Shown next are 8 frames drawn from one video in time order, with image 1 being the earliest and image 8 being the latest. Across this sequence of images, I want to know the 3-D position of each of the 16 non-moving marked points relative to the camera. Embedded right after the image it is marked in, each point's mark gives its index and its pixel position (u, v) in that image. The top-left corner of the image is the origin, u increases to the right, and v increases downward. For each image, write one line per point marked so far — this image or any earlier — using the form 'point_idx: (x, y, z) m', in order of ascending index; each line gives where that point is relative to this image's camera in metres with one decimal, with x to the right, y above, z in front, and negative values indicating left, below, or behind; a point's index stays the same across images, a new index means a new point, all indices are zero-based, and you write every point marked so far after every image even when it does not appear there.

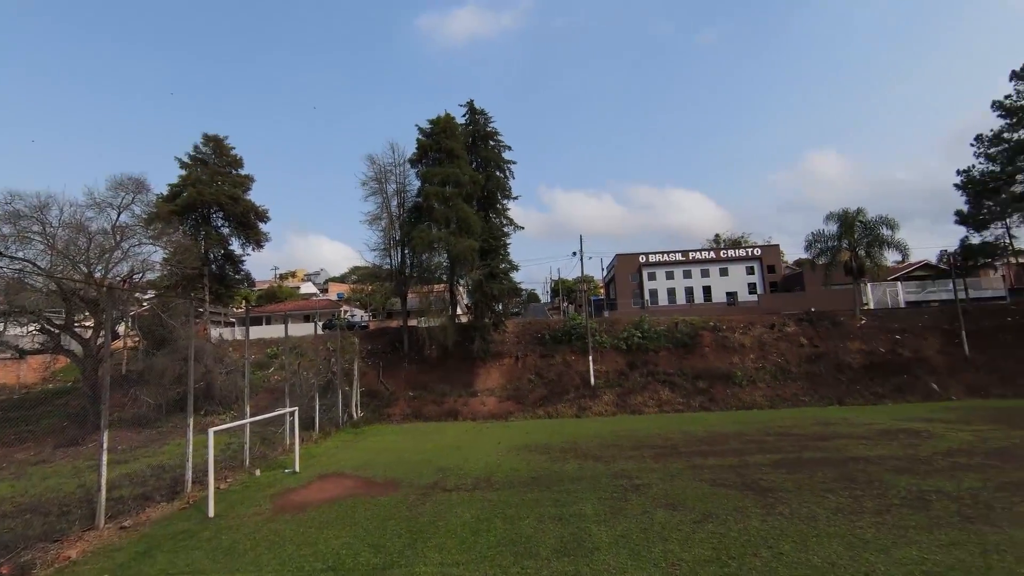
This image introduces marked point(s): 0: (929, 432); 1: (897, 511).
0: (+10.9, -3.8, +13.4) m
1: (+5.4, -3.2, +7.2) m
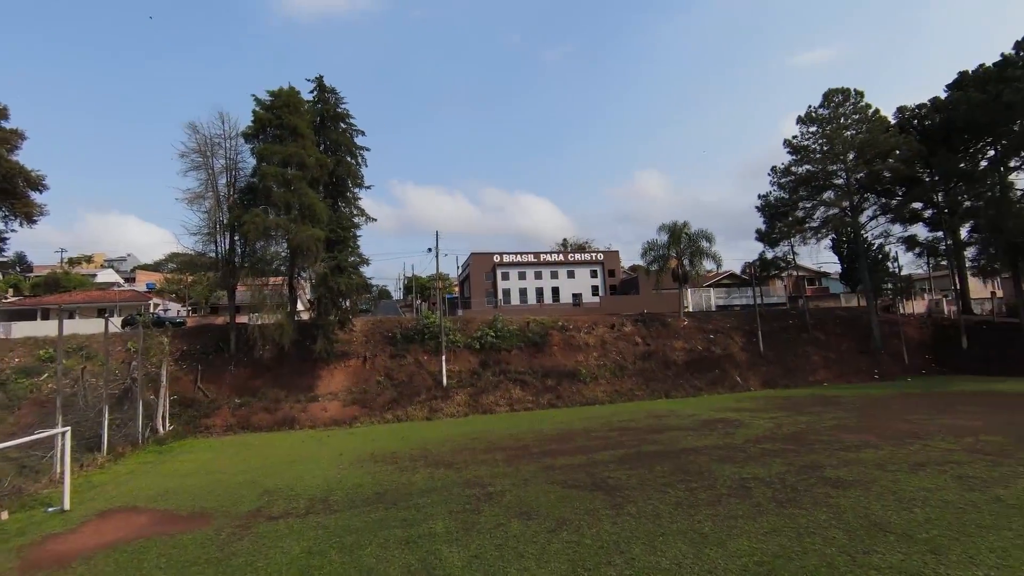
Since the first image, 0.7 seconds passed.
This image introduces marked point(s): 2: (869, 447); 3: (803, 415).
0: (+6.7, -4.0, +15.2) m
1: (+3.2, -3.2, +7.8) m
2: (+7.6, -3.4, +10.9) m
3: (+9.0, -3.9, +15.7) m
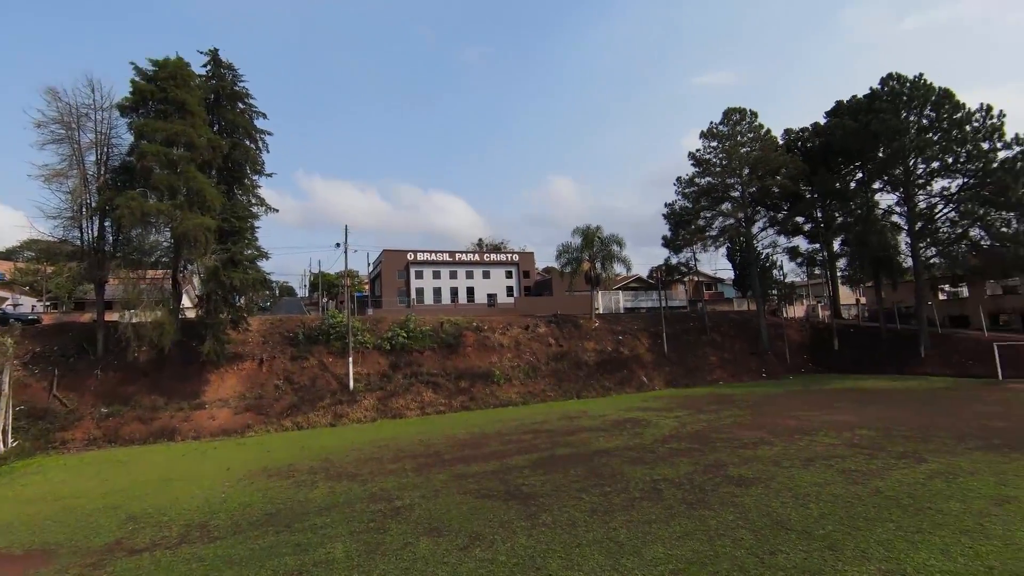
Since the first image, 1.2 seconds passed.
0: (+4.1, -4.1, +15.7) m
1: (+1.9, -3.3, +7.7) m
2: (+5.7, -3.5, +11.5) m
3: (+6.2, -4.1, +16.5) m
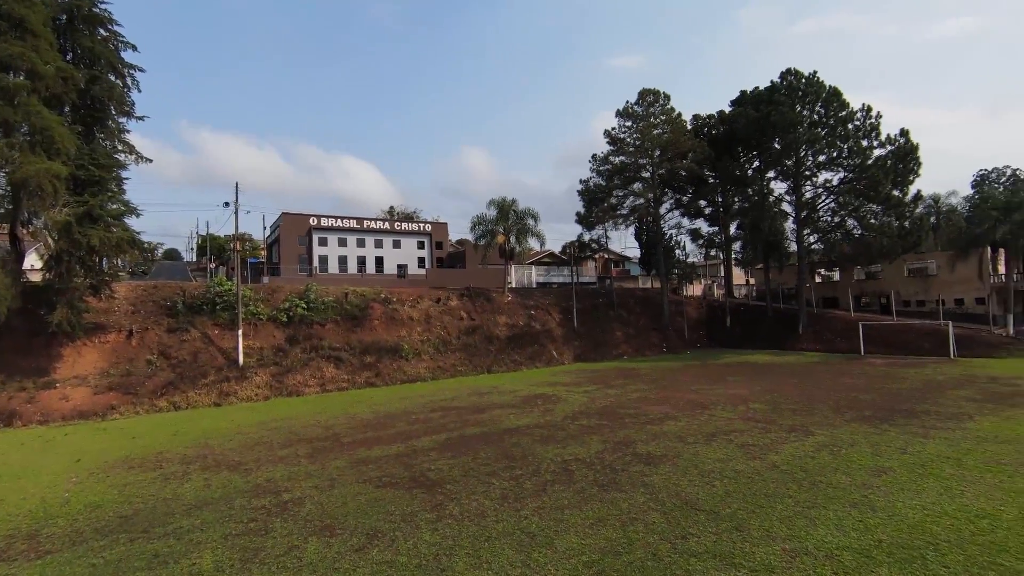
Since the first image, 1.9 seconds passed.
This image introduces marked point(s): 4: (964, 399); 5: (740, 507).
0: (+1.4, -3.3, +15.6) m
1: (+0.6, -2.9, +7.4) m
2: (+3.6, -3.0, +11.8) m
3: (+3.3, -3.3, +16.9) m
4: (+11.5, -2.8, +13.0) m
5: (+2.9, -2.8, +6.5) m
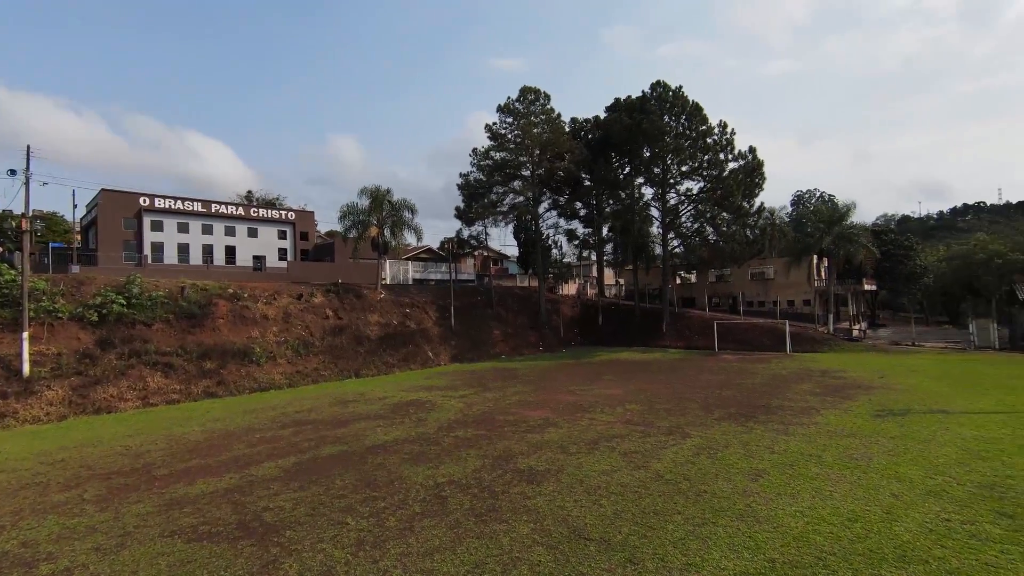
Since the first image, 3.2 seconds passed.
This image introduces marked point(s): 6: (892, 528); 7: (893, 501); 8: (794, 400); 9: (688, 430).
0: (-2.3, -3.2, +14.4) m
1: (-1.1, -2.9, +6.2) m
2: (+0.8, -3.0, +11.2) m
3: (-0.7, -3.2, +16.0) m
4: (+8.2, -2.9, +14.2) m
5: (+1.4, -2.8, +5.9) m
6: (+4.4, -2.8, +6.0) m
7: (+5.0, -2.8, +6.7) m
8: (+7.3, -2.9, +13.2) m
9: (+3.5, -2.9, +10.2) m
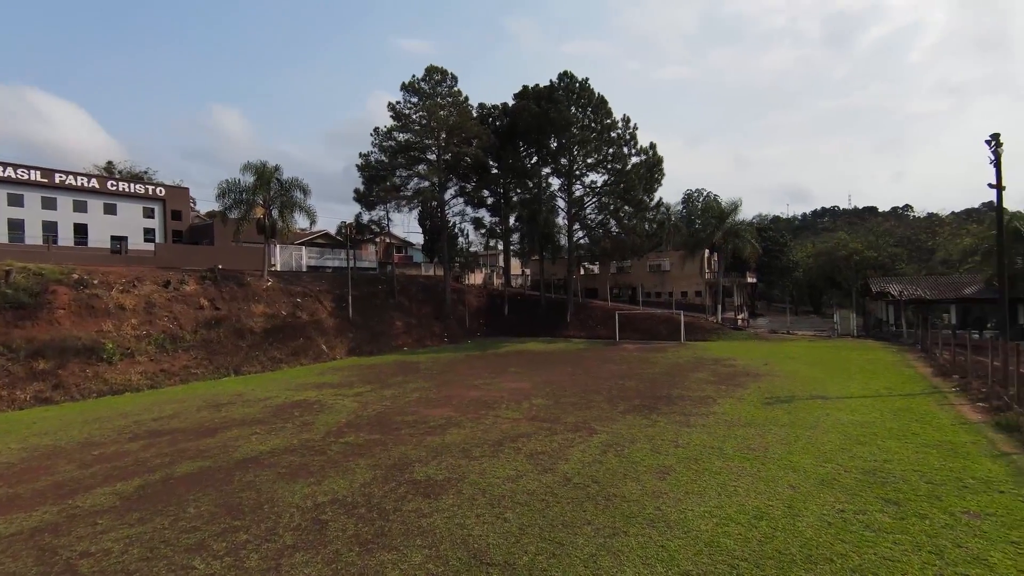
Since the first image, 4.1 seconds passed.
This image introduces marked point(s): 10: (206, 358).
0: (-4.9, -2.9, +12.9) m
1: (-2.2, -2.8, +5.1) m
2: (-1.2, -2.8, +10.4) m
3: (-3.6, -2.9, +14.9) m
4: (+5.5, -2.7, +14.6) m
5: (+0.3, -2.7, +5.3) m
6: (+3.3, -2.7, +5.9) m
7: (+3.7, -2.7, +6.7) m
8: (+4.8, -2.7, +13.5) m
9: (+1.6, -2.7, +9.9) m
10: (-11.1, -2.5, +18.5) m
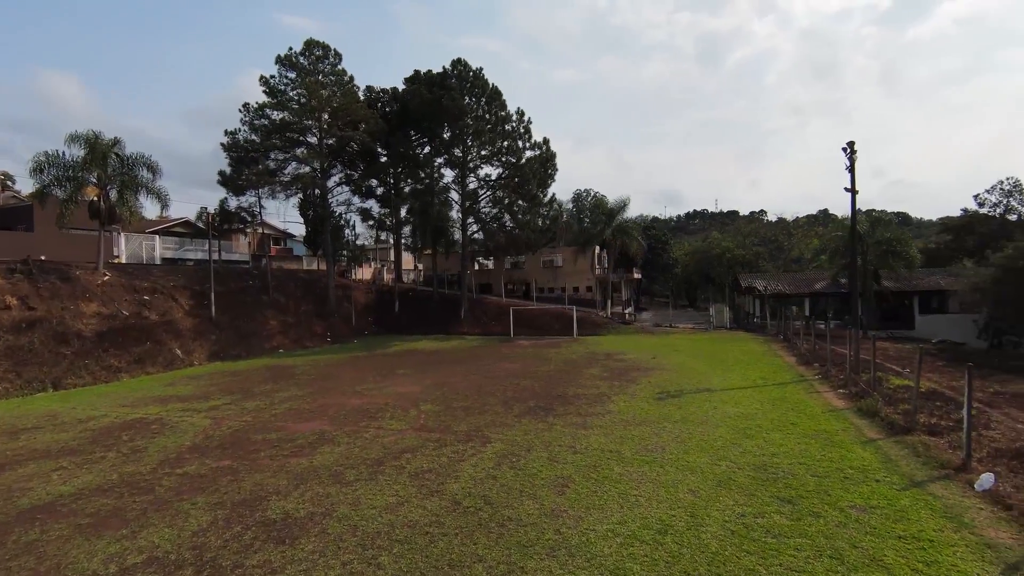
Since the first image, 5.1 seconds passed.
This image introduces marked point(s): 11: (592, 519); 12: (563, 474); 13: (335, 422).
0: (-7.4, -2.8, +10.7) m
1: (-3.2, -2.7, +3.6) m
2: (-3.3, -2.7, +9.0) m
3: (-6.5, -2.8, +12.9) m
4: (+2.4, -2.6, +14.5) m
5: (-0.8, -2.7, +4.3) m
6: (+2.0, -2.7, +5.5) m
7: (+2.3, -2.7, +6.4) m
8: (+1.9, -2.6, +13.3) m
9: (-0.4, -2.6, +9.1) m
10: (-14.6, -2.4, +14.9) m
11: (+0.9, -2.6, +5.9) m
12: (+0.7, -2.6, +7.2) m
13: (-3.6, -2.7, +10.3) m
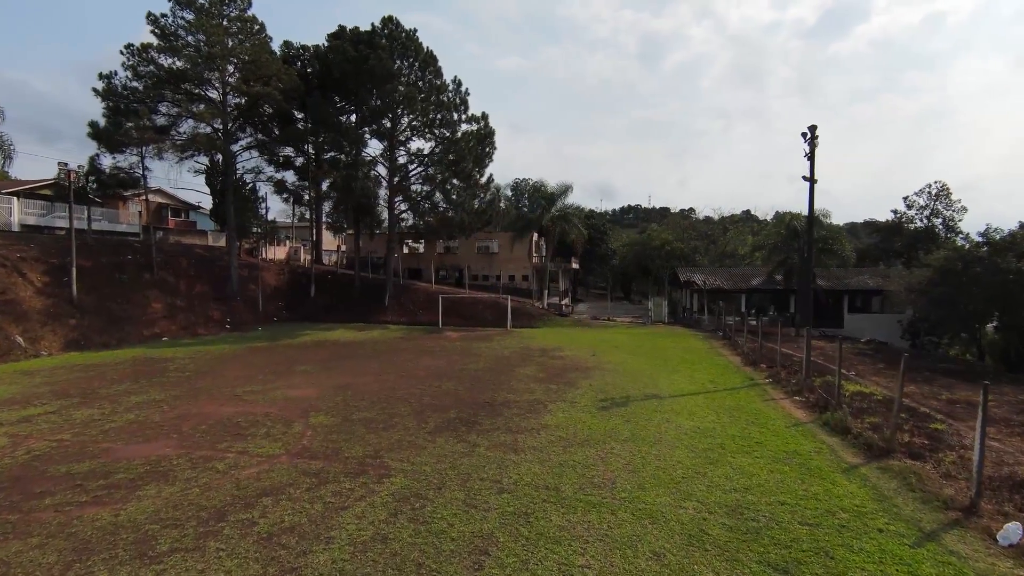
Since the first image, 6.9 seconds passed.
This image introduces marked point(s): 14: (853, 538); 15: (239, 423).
0: (-8.8, -2.3, +7.7) m
1: (-3.8, -2.5, +1.2) m
2: (-4.5, -2.4, +6.5) m
3: (-8.2, -2.3, +10.0) m
4: (+0.5, -2.3, +12.7) m
5: (-1.4, -2.5, +2.1) m
6: (+1.2, -2.6, +3.7) m
7: (+1.3, -2.6, +4.6) m
8: (+0.2, -2.3, +11.4) m
9: (-1.7, -2.4, +6.9) m
10: (-16.4, -1.6, +11.0) m
11: (+0.1, -2.5, +3.9) m
12: (-0.3, -2.4, +5.2) m
13: (-5.0, -2.3, +7.8) m
14: (+3.5, -2.5, +5.2) m
15: (-4.7, -2.3, +8.8) m
